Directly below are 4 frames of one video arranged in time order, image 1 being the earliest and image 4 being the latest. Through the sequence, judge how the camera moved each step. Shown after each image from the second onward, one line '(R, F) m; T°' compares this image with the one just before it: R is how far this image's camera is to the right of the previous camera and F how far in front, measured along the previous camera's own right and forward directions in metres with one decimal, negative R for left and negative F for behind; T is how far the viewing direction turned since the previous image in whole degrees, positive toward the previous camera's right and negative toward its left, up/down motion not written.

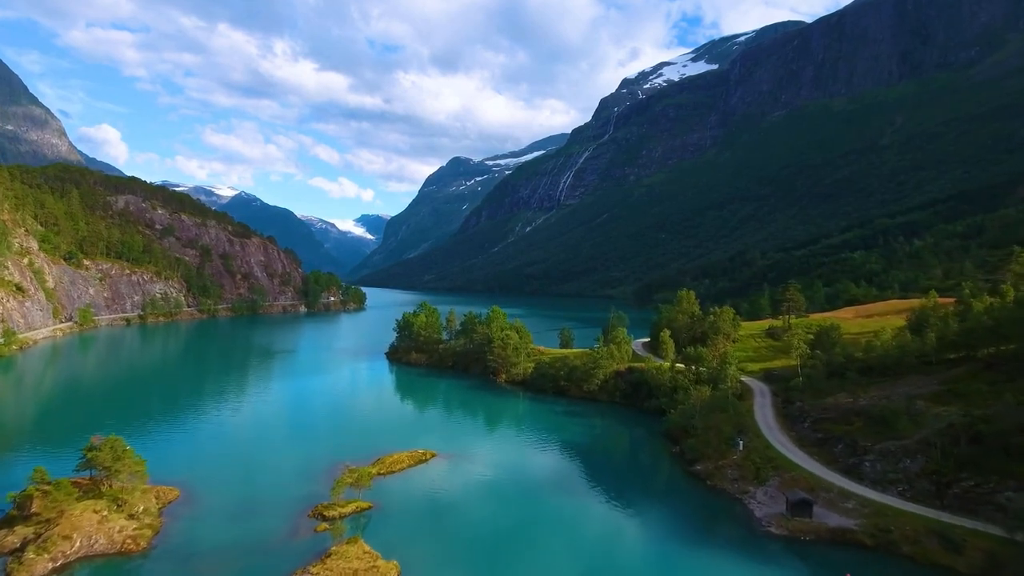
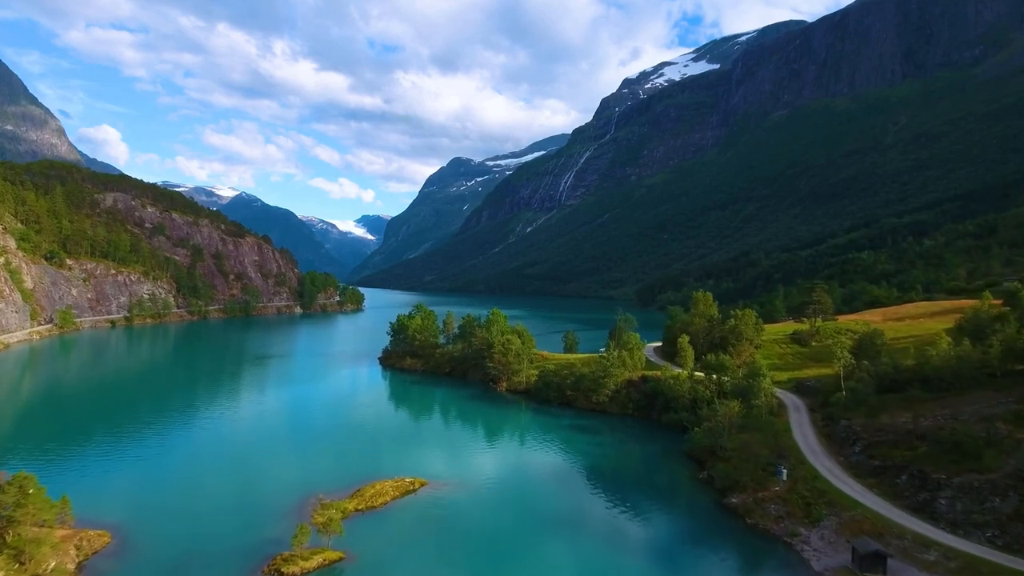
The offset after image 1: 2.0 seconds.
(-0.1, +4.6) m; 0°
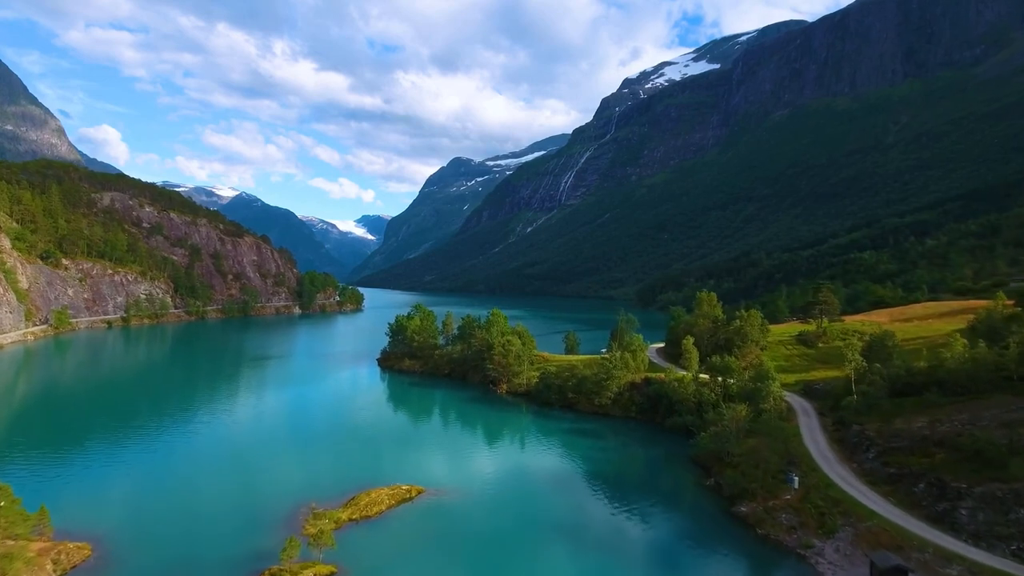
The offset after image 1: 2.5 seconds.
(0.0, +1.0) m; 0°
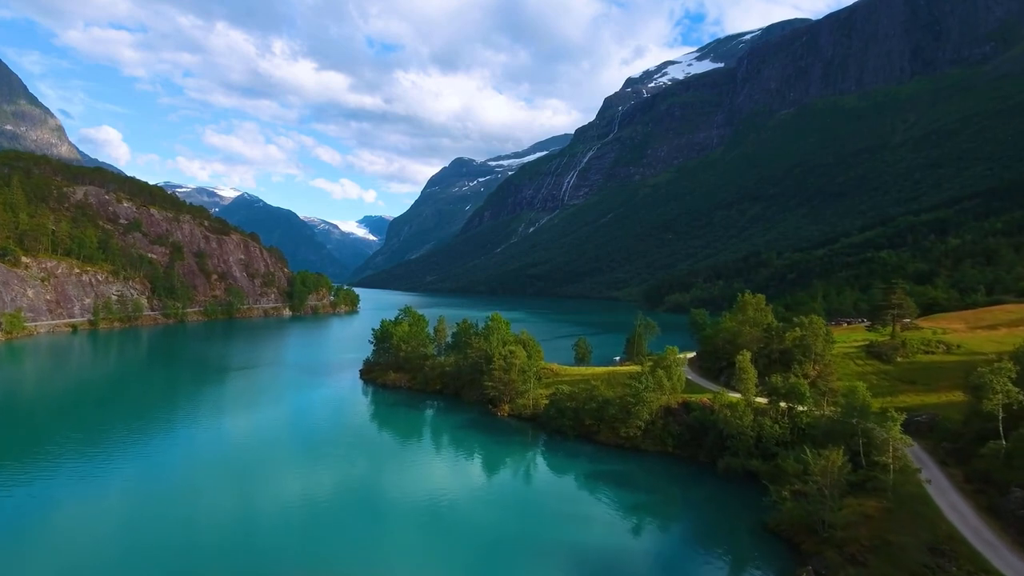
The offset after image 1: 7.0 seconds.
(-0.1, +9.2) m; 0°
